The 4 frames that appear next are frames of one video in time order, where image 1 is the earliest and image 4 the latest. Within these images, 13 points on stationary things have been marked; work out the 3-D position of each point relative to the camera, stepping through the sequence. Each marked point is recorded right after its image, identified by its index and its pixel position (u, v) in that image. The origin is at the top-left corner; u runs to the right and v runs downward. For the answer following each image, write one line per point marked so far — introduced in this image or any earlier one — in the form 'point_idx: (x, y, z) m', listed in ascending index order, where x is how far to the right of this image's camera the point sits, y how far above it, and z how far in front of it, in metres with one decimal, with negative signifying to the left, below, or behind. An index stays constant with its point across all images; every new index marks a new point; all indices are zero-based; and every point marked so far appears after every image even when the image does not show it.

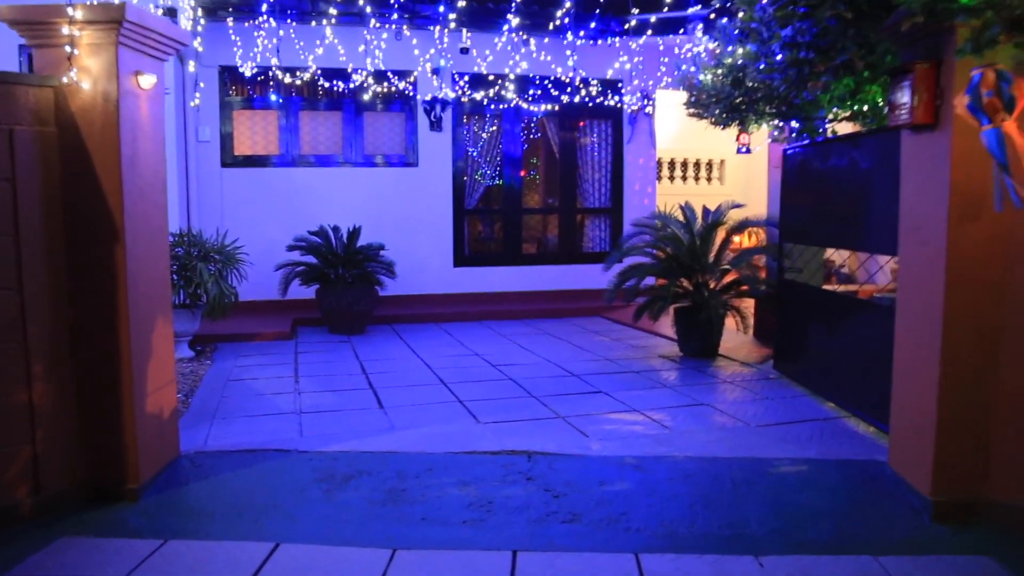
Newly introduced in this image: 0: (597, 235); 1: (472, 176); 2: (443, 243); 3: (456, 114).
0: (+1.1, +0.7, +9.7) m
1: (-0.4, +1.3, +9.2) m
2: (-0.8, +0.5, +9.1) m
3: (-0.7, +2.0, +9.1) m
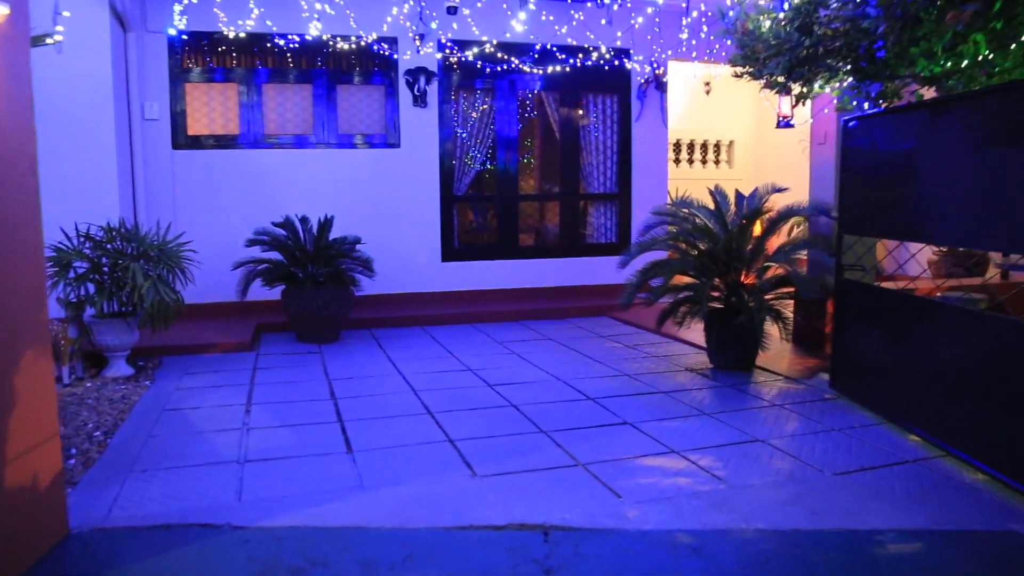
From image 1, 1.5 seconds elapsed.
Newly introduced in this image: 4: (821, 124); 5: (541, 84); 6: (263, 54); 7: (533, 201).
0: (+1.0, +0.7, +8.7) m
1: (-0.5, +1.4, +8.1) m
2: (-0.9, +0.5, +8.0) m
3: (-0.7, +2.1, +7.9) m
4: (+2.3, +1.2, +5.7) m
5: (+0.3, +2.2, +8.2) m
6: (-2.3, +2.3, +7.6) m
7: (+0.2, +0.9, +8.4) m
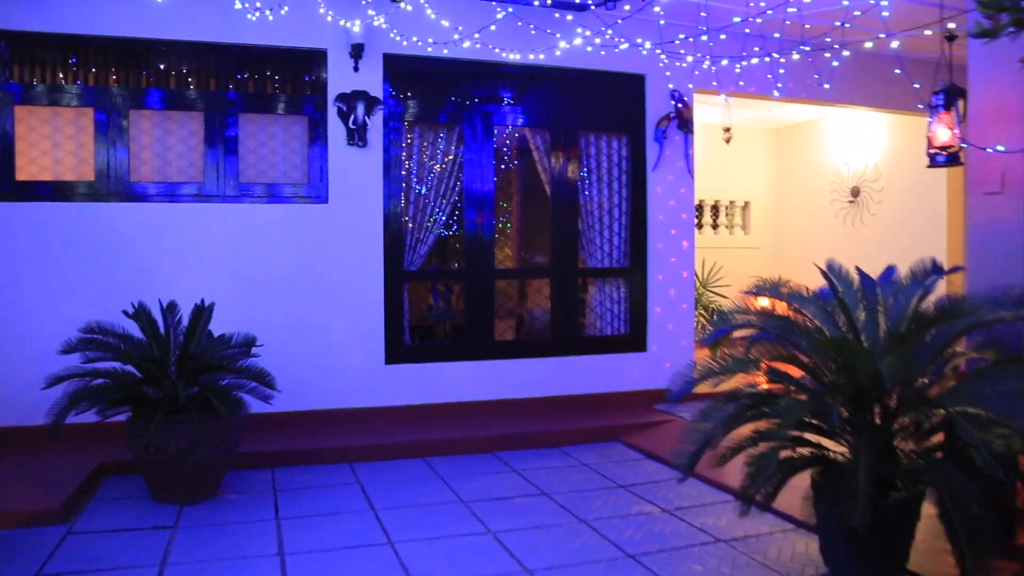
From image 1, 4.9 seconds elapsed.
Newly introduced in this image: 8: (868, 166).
0: (+0.8, -0.2, +6.4) m
1: (-0.7, +0.5, +5.8) m
2: (-1.0, -0.3, +5.6) m
3: (-0.9, +1.2, +5.7) m
4: (+2.2, +0.6, +3.5) m
5: (+0.1, +1.3, +6.1) m
6: (-2.5, +1.5, +5.3) m
7: (0.0, +0.1, +6.1) m
8: (+3.9, +1.3, +8.5) m
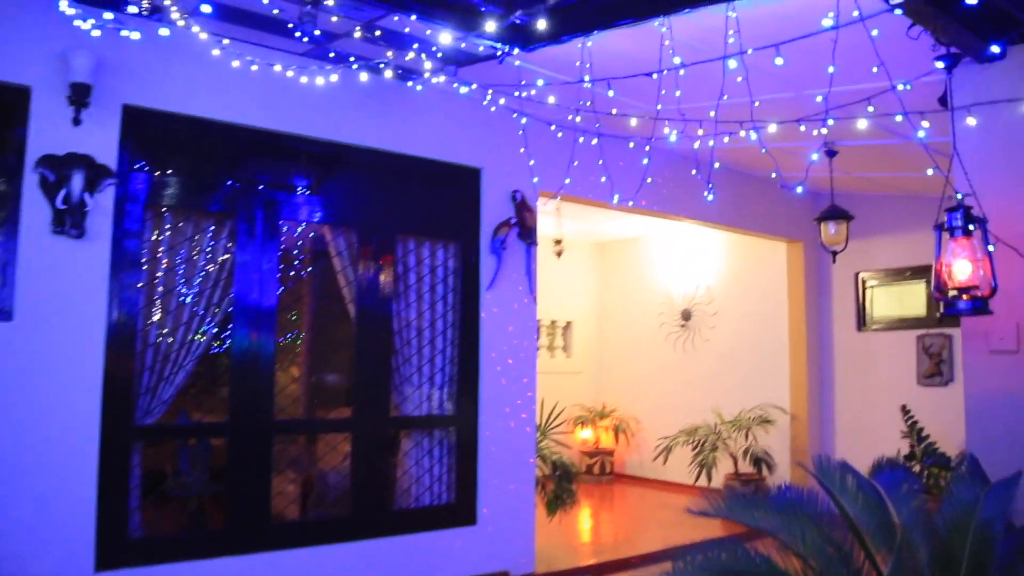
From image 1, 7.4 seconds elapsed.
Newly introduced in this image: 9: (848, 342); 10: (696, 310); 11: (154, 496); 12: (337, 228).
0: (-0.5, -1.1, +4.8) m
1: (-1.8, -0.3, +4.0) m
2: (-2.1, -1.1, +3.6) m
3: (-2.0, +0.4, +3.9) m
4: (+1.6, -0.1, +2.6) m
5: (-1.1, +0.4, +4.5) m
6: (-3.4, +0.8, +3.1) m
7: (-1.2, -0.8, +4.4) m
8: (+1.9, 0.0, +7.9) m
9: (+3.0, -0.5, +7.0) m
10: (+1.9, -0.2, +8.0) m
11: (-1.8, -1.1, +3.9) m
12: (-1.0, +0.4, +4.6) m
